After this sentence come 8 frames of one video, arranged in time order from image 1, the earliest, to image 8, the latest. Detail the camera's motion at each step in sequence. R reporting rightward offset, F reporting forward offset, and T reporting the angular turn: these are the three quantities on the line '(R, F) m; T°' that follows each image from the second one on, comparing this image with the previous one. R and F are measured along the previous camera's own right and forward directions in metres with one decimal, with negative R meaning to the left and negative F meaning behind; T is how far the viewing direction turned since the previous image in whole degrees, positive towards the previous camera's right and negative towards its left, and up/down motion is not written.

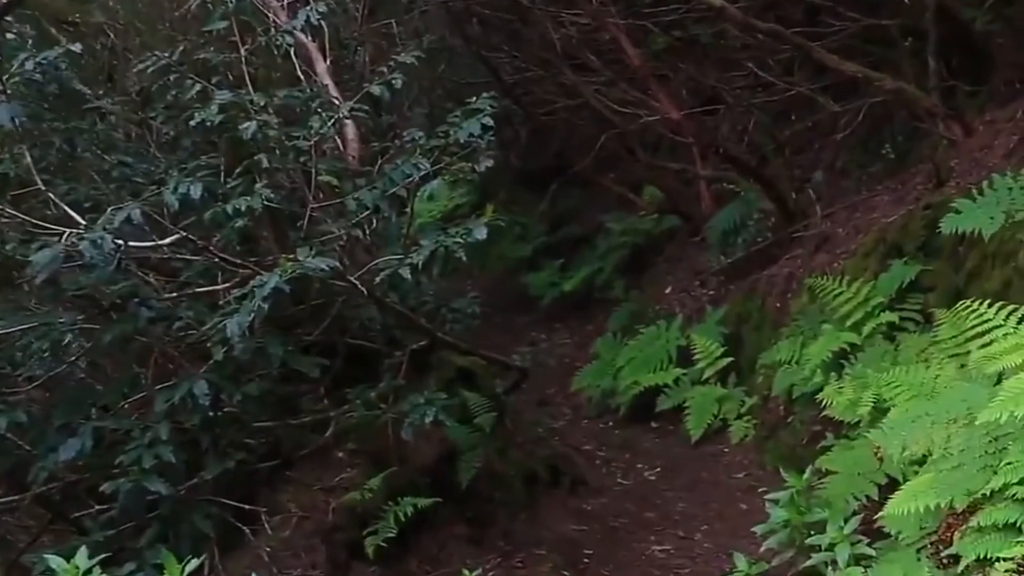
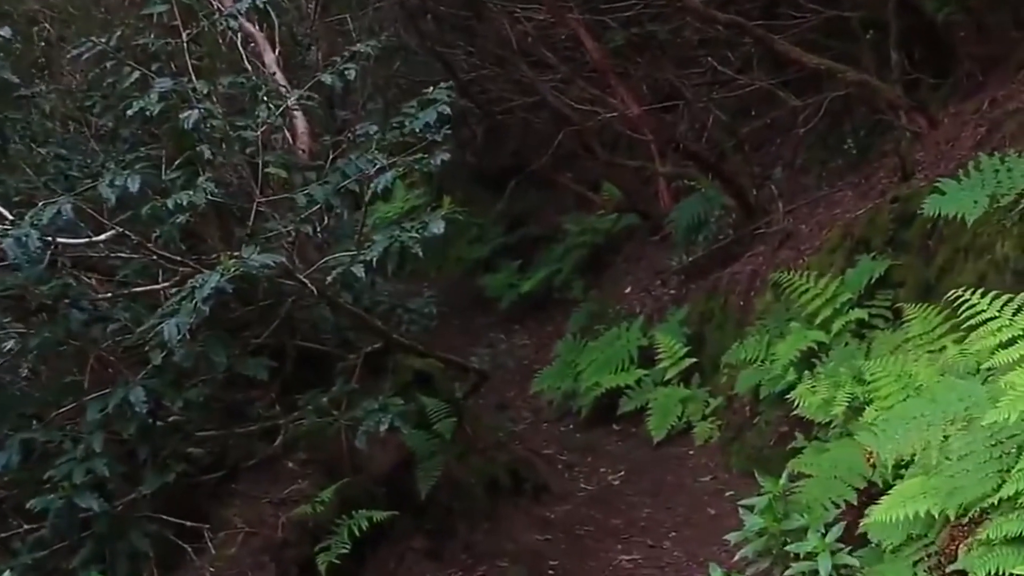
(0.0, +0.2) m; +2°
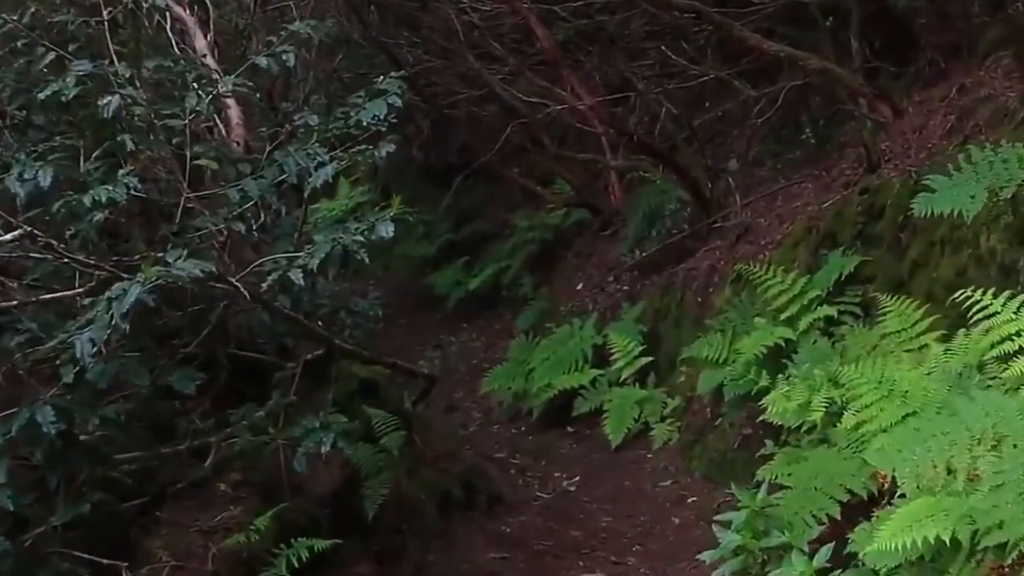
(0.0, +0.3) m; +2°
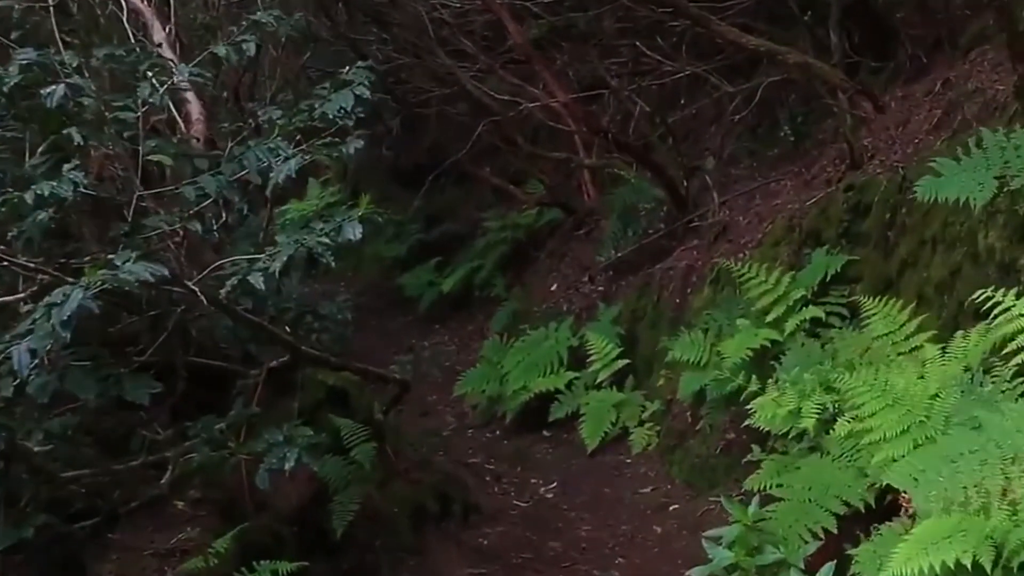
(0.0, +0.2) m; +1°
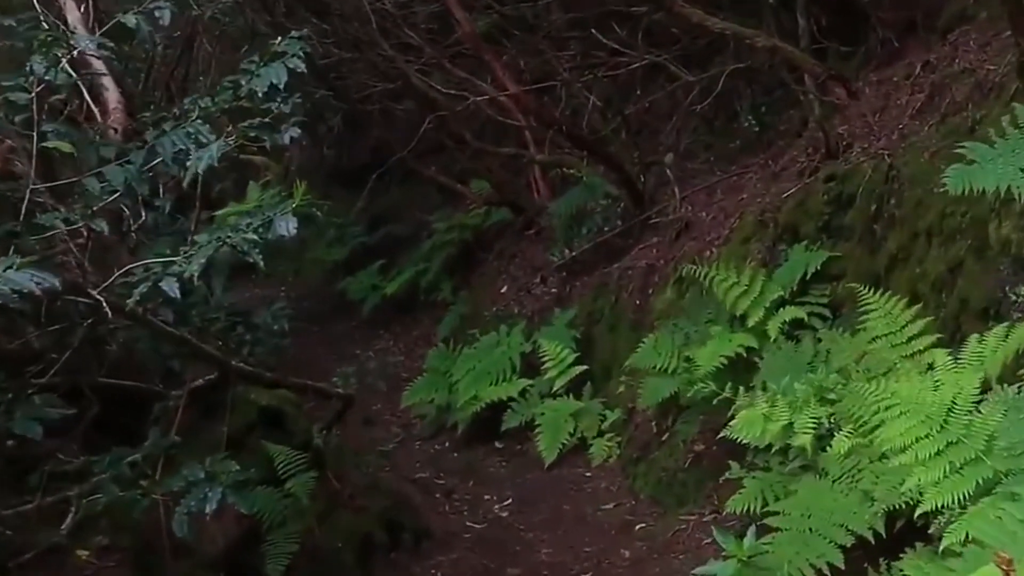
(0.0, +0.5) m; +2°
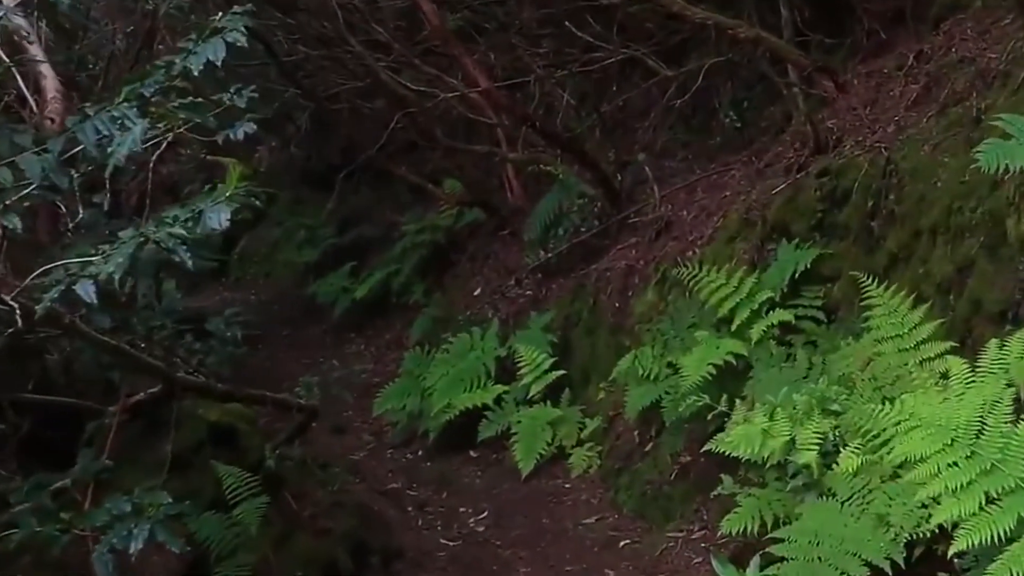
(0.0, +0.3) m; +1°
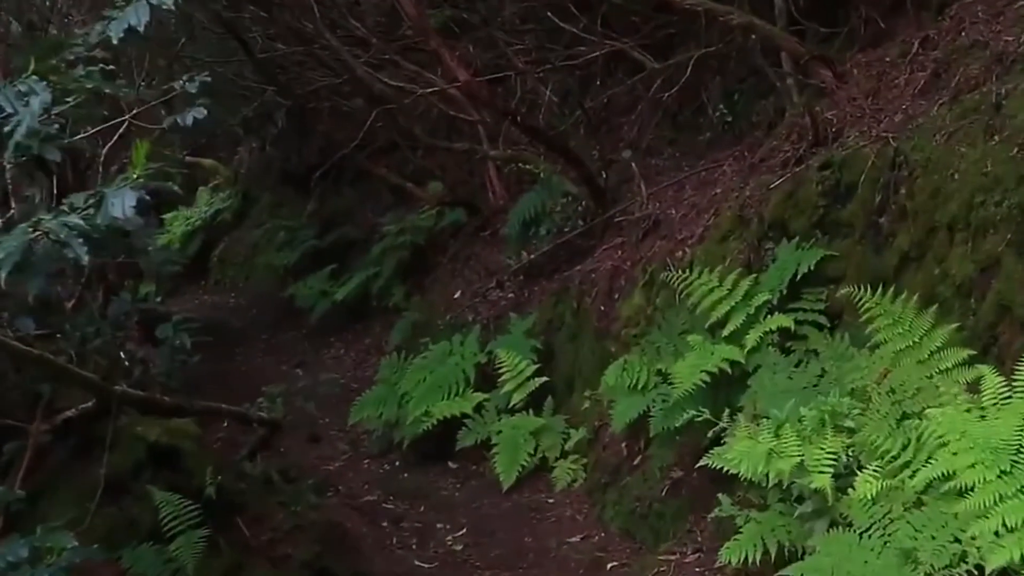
(0.0, +0.4) m; +1°
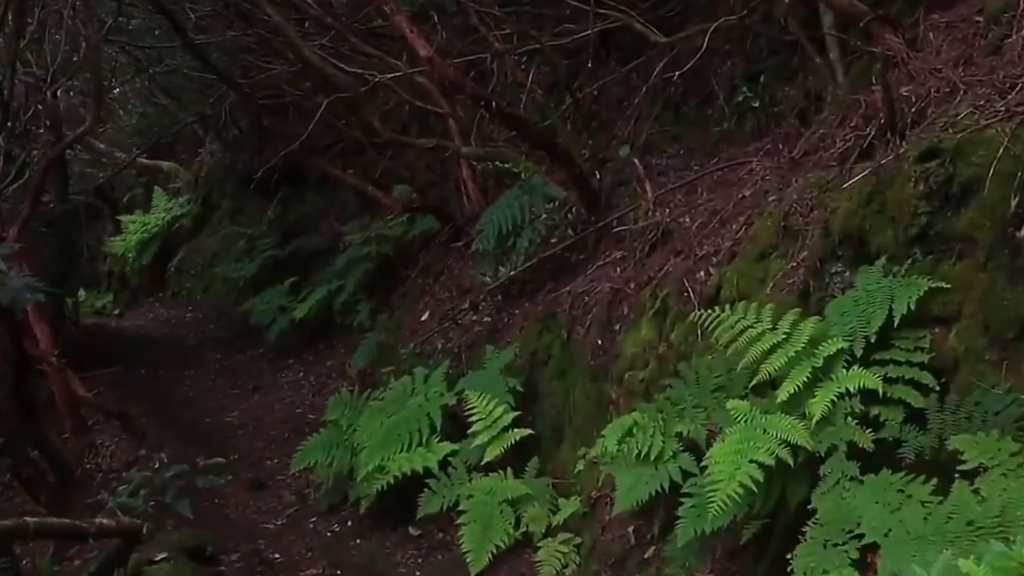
(0.0, +1.5) m; +1°
